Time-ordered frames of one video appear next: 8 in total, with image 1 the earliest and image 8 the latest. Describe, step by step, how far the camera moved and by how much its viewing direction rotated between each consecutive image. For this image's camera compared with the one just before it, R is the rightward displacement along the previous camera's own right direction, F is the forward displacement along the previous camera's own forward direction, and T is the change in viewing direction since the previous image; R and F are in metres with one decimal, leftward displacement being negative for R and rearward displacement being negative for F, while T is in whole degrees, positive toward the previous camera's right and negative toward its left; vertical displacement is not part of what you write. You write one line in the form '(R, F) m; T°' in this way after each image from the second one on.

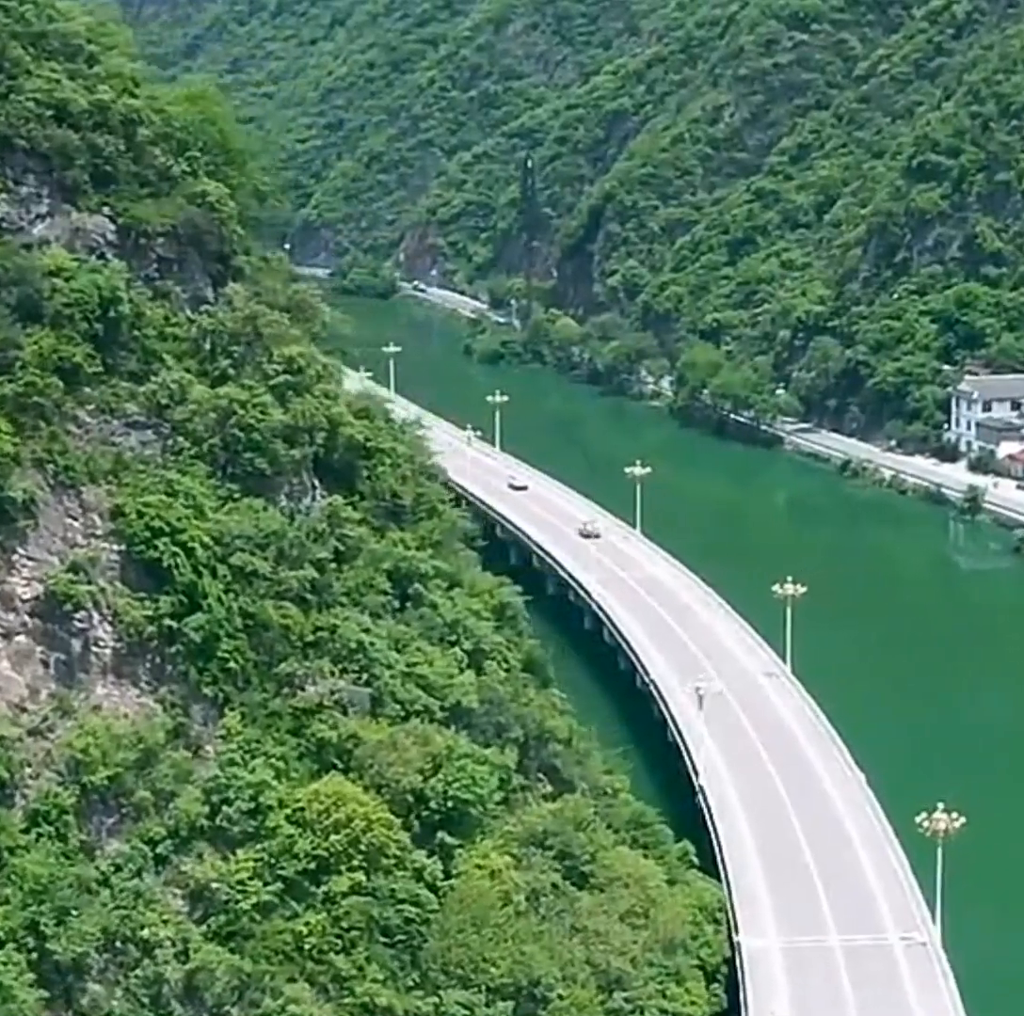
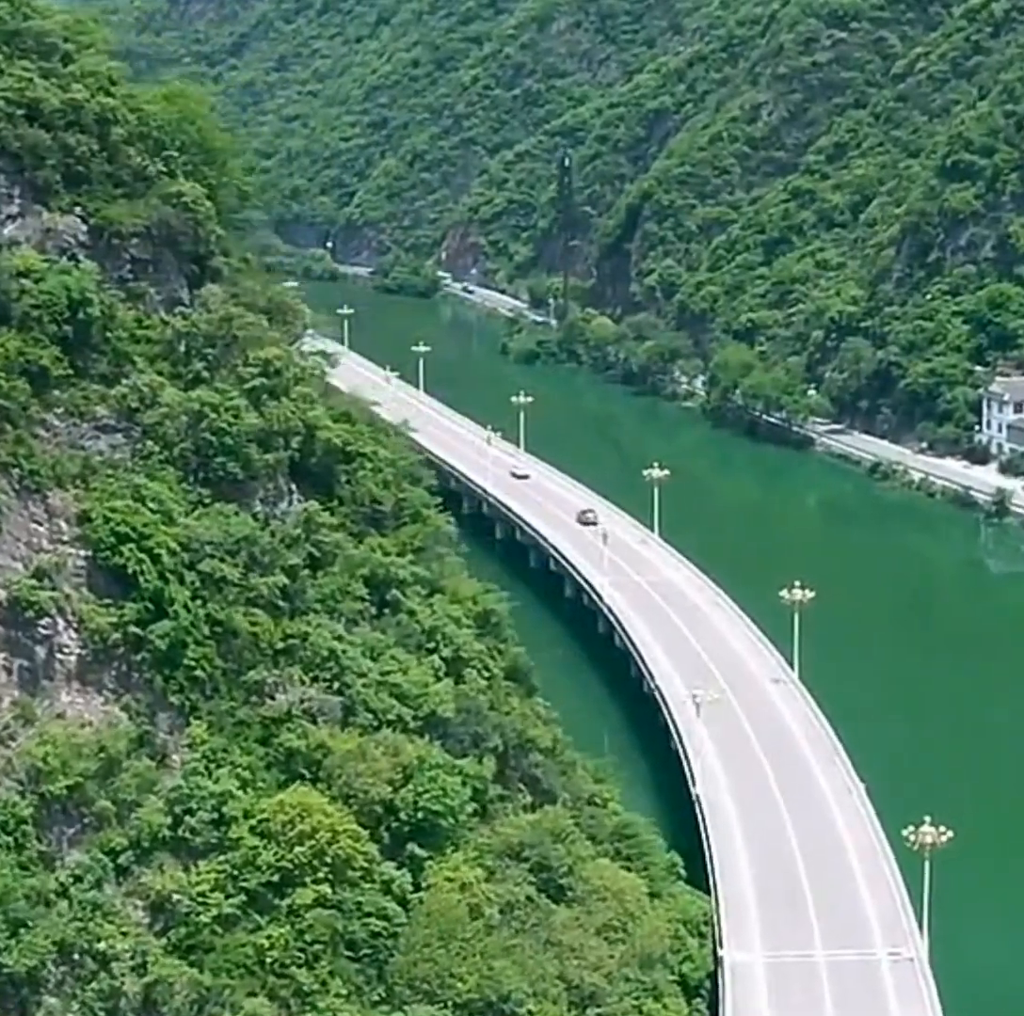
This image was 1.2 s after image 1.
(+1.2, +0.6) m; -1°
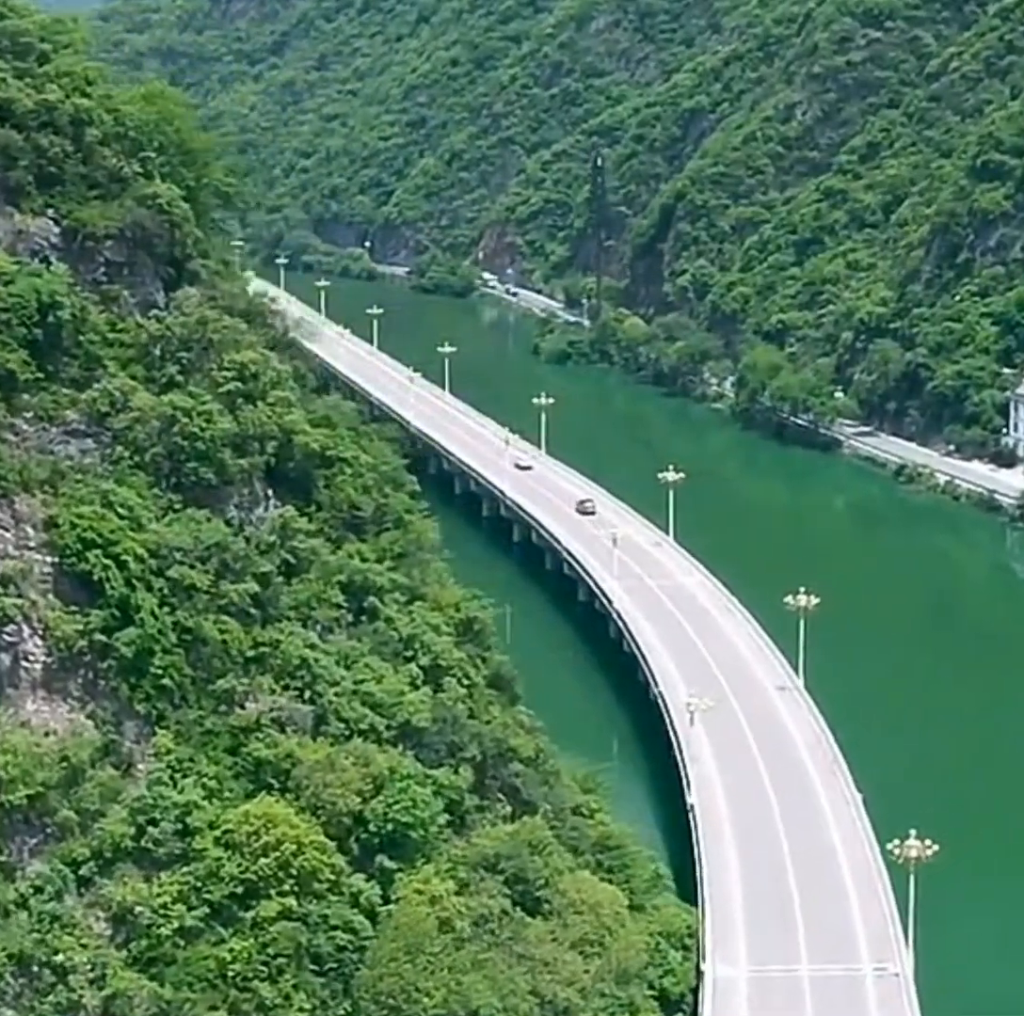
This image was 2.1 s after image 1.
(+1.1, +0.5) m; -1°
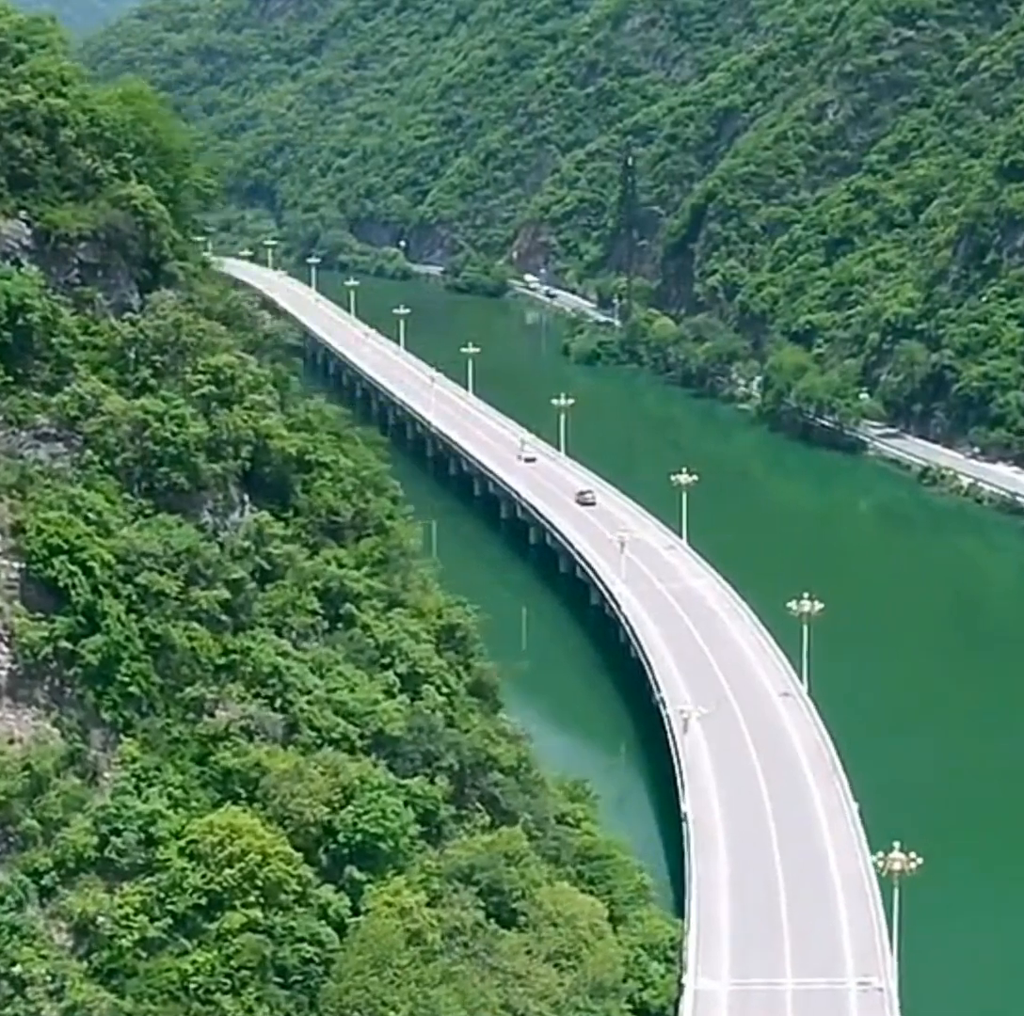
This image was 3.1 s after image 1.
(+1.0, +0.5) m; -1°
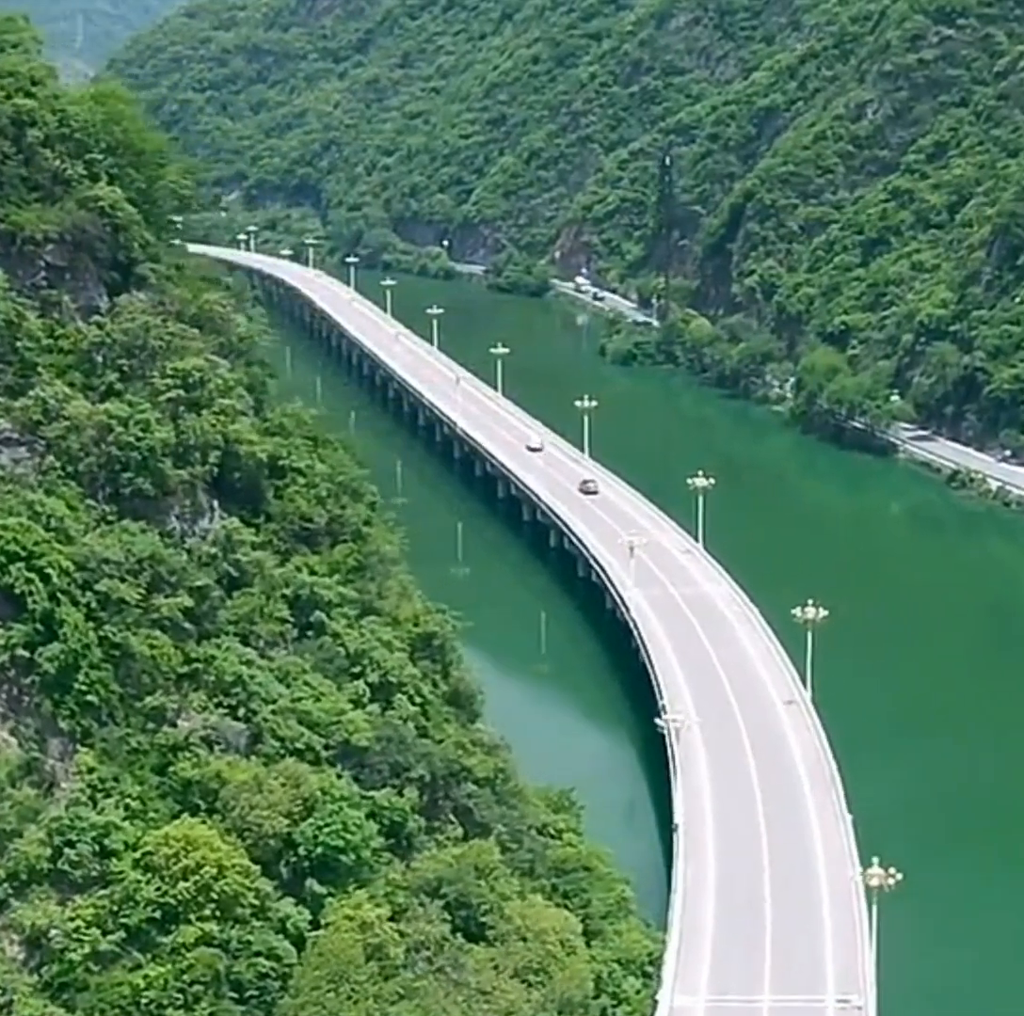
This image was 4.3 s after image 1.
(+1.2, +0.6) m; -1°
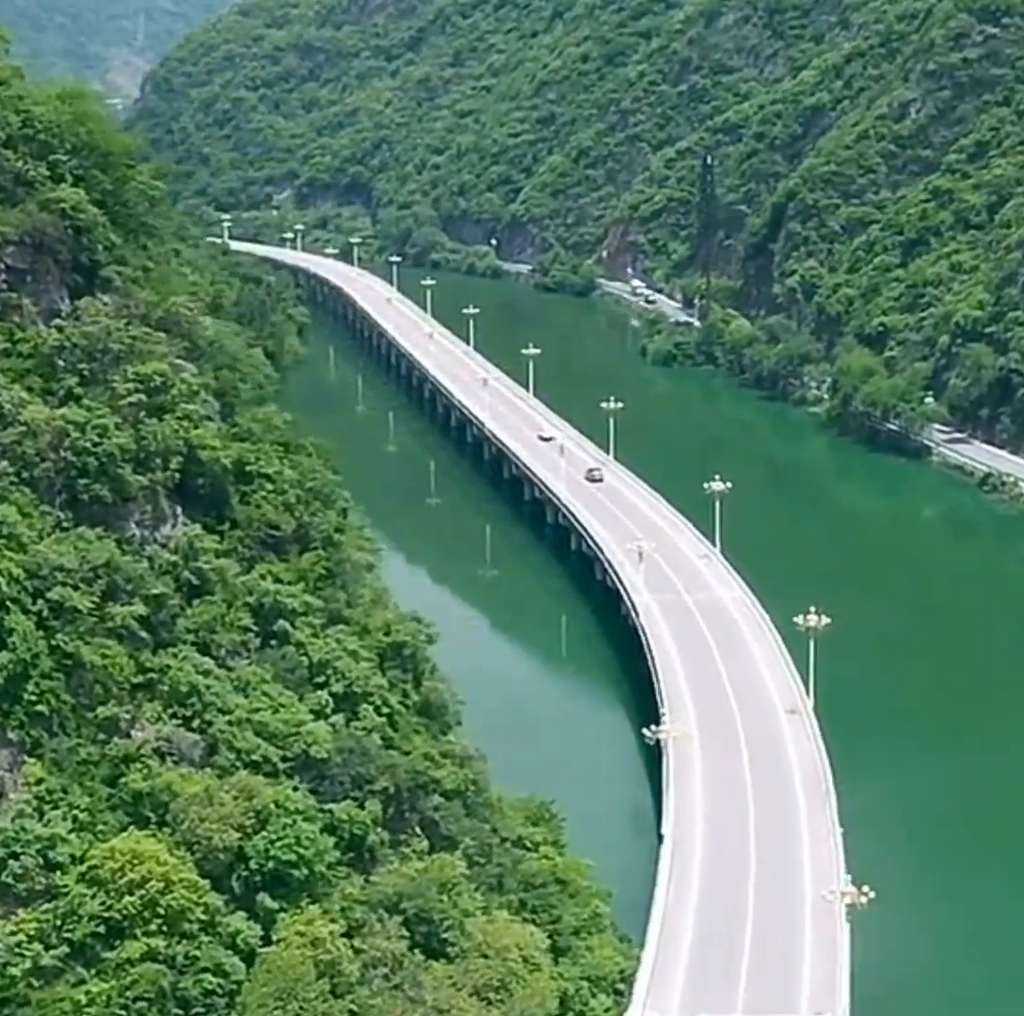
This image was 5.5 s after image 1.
(+1.4, +0.7) m; -1°
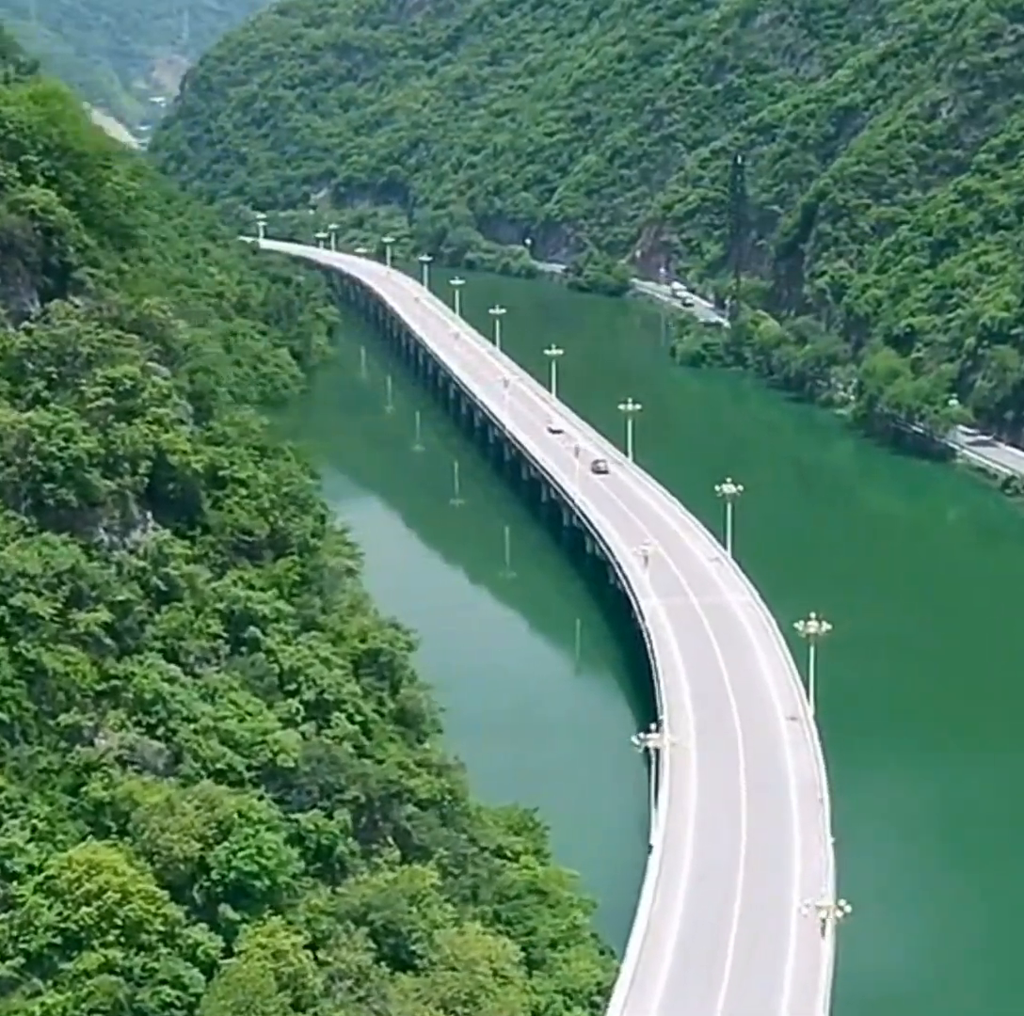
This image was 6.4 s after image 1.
(+1.0, +0.5) m; -1°
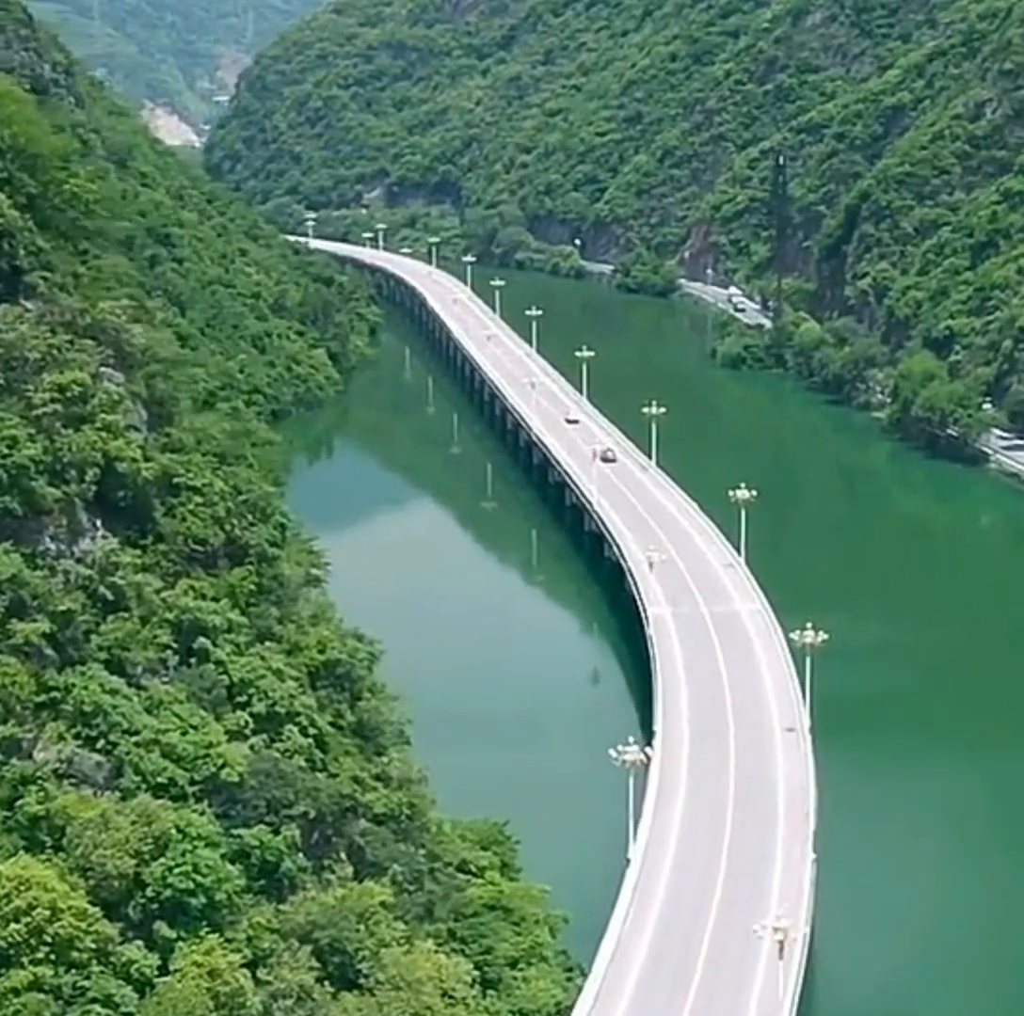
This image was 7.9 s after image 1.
(+1.6, +0.7) m; -2°
